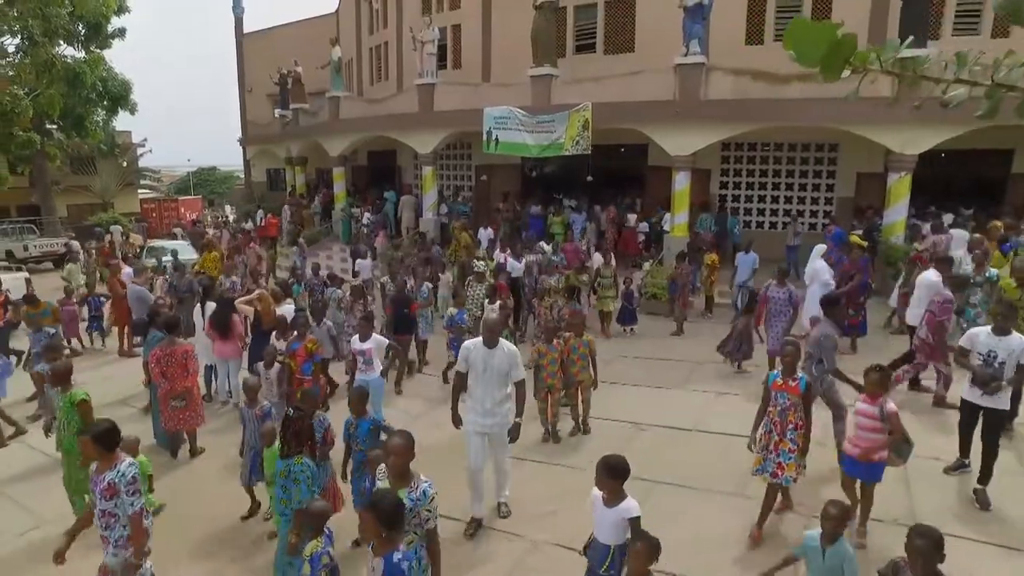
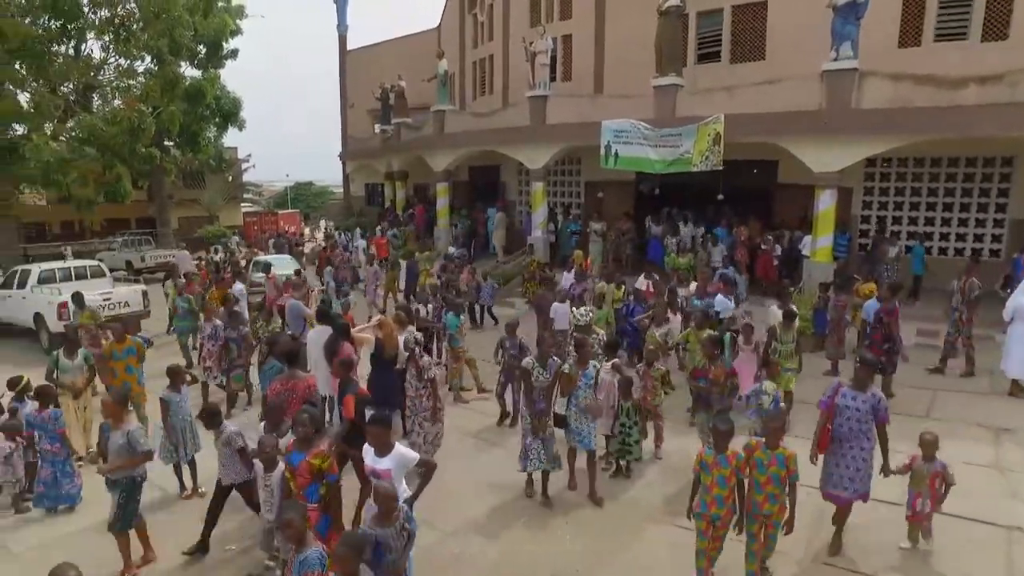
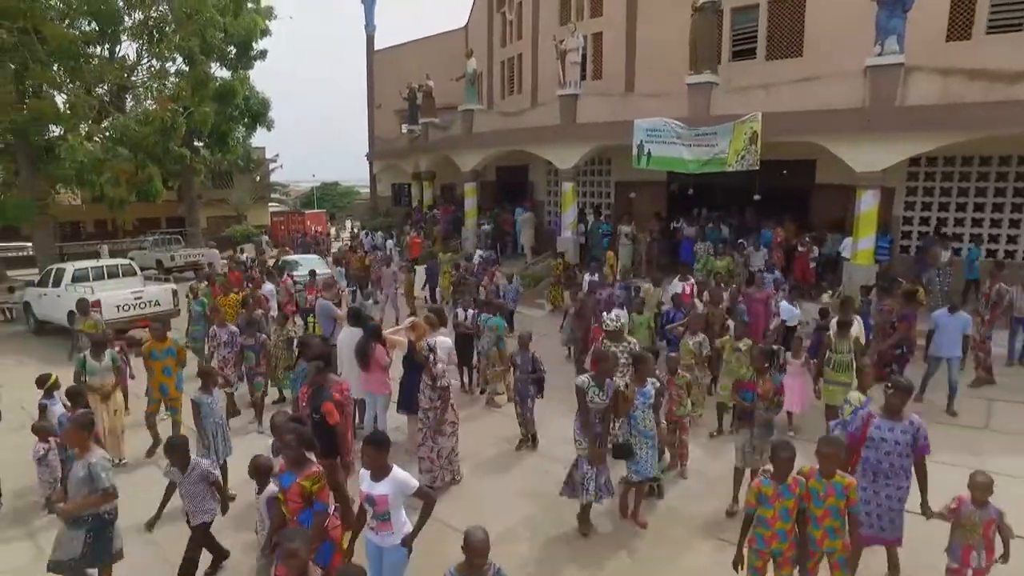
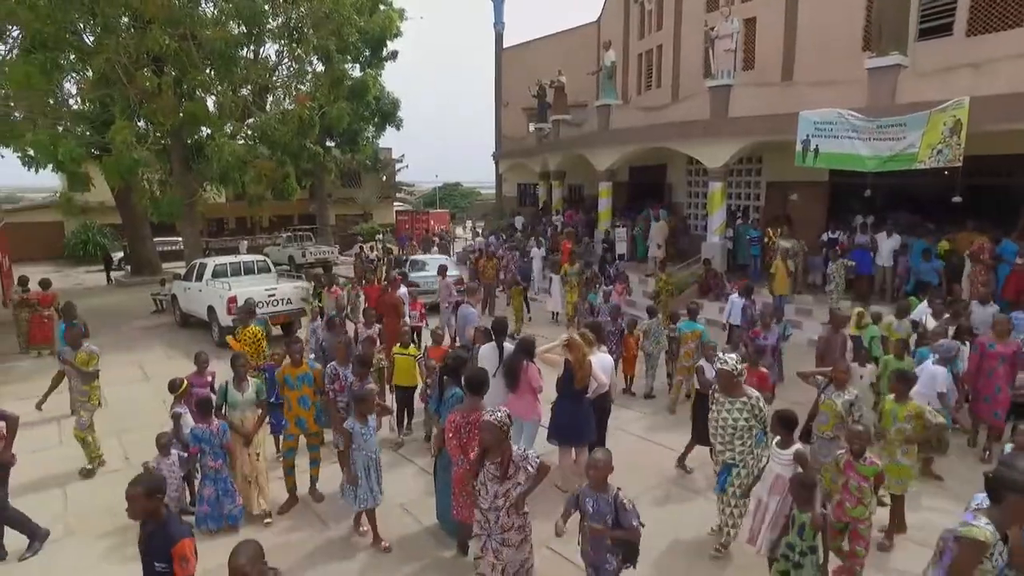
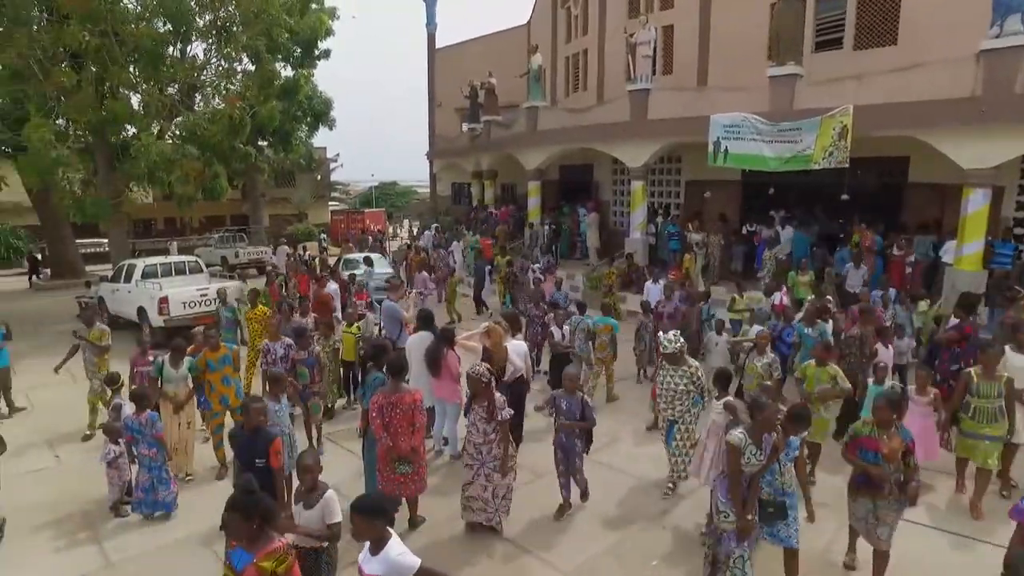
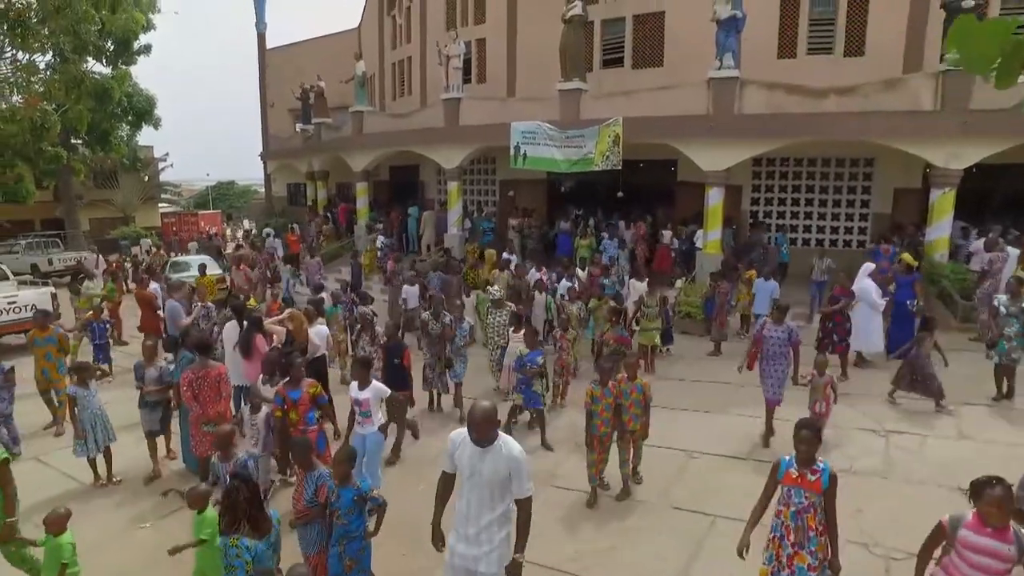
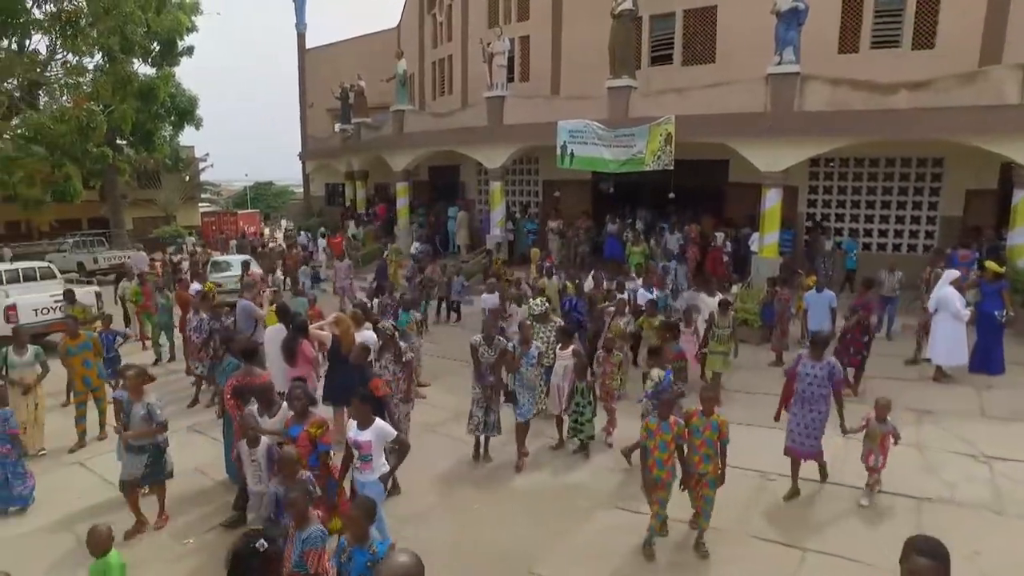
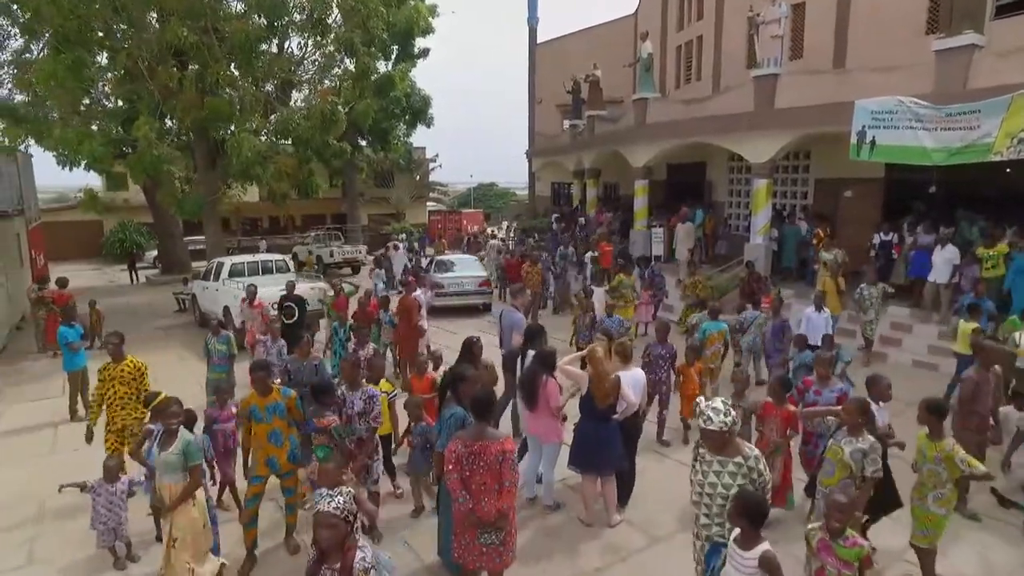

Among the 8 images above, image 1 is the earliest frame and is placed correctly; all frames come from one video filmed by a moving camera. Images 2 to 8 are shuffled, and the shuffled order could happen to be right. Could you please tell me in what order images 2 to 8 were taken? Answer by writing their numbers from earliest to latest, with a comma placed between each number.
6, 7, 2, 3, 5, 4, 8
